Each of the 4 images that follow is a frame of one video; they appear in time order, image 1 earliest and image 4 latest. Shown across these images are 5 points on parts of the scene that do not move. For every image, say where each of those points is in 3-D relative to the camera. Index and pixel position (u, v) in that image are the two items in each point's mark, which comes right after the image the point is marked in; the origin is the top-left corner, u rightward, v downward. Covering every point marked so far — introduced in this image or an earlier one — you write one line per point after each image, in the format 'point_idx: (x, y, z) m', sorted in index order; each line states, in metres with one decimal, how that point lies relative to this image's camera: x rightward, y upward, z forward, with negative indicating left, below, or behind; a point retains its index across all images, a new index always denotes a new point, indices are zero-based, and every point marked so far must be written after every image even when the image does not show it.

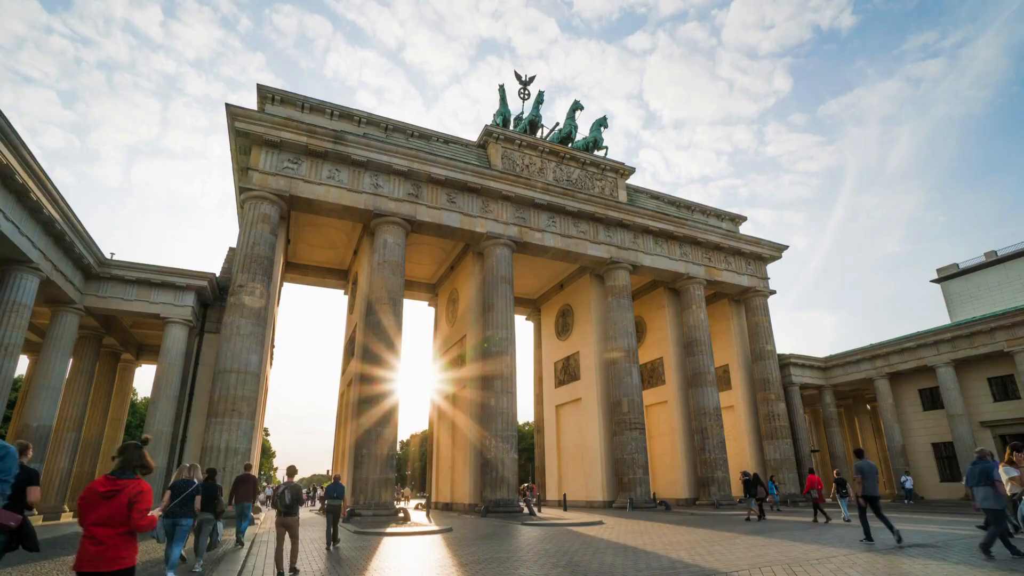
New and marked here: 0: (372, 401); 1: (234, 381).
0: (-4.4, -3.8, +19.0) m
1: (-8.8, -3.0, +18.4) m
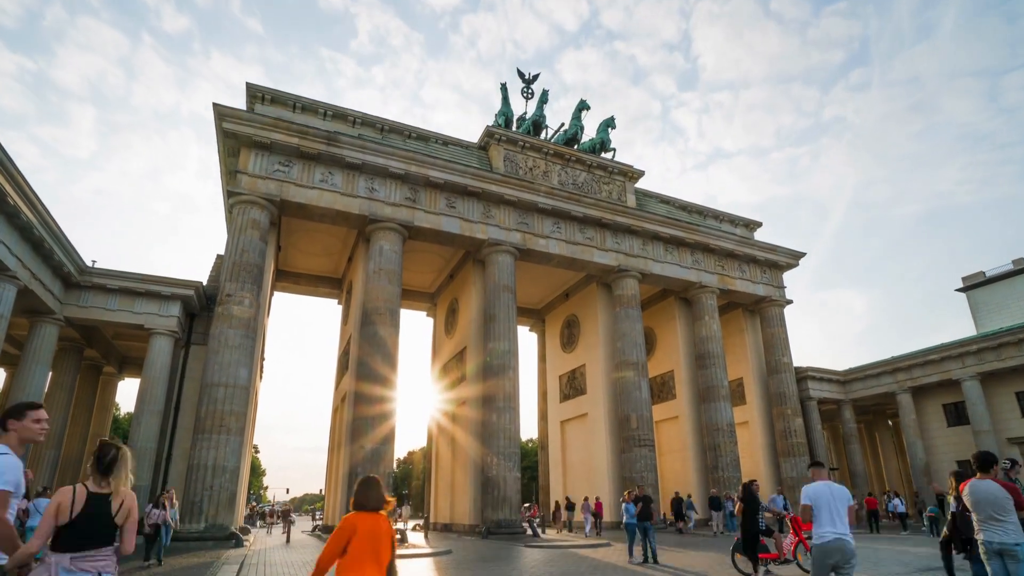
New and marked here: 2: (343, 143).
0: (-4.3, -4.1, +17.8) m
1: (-8.7, -3.3, +17.3) m
2: (-5.7, +4.8, +19.2) m
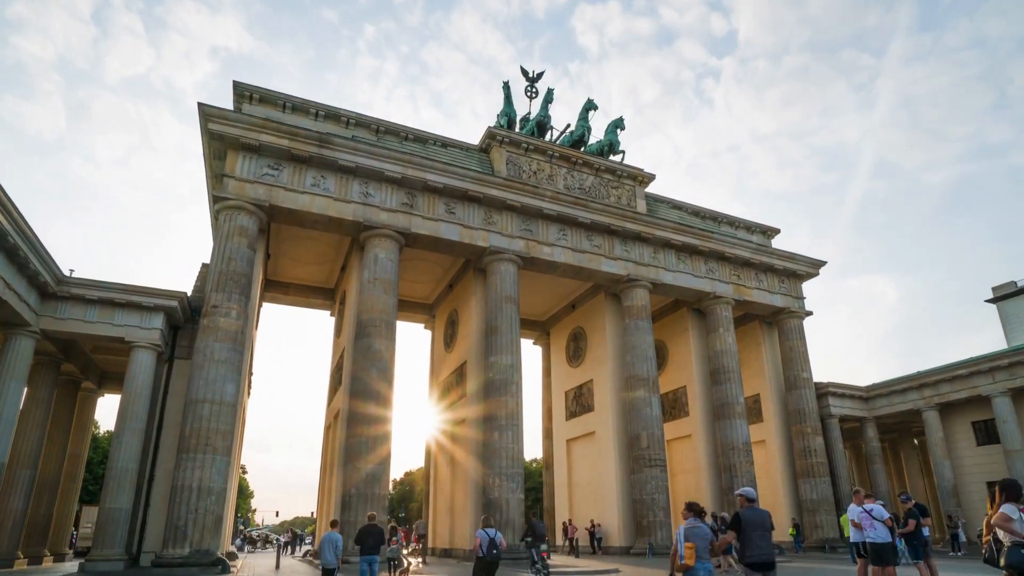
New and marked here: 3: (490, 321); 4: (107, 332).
0: (-4.2, -4.4, +16.6) m
1: (-8.7, -3.6, +16.1) m
2: (-5.6, +4.5, +18.2) m
3: (-0.7, -1.1, +19.1) m
4: (-13.1, -1.4, +18.5) m
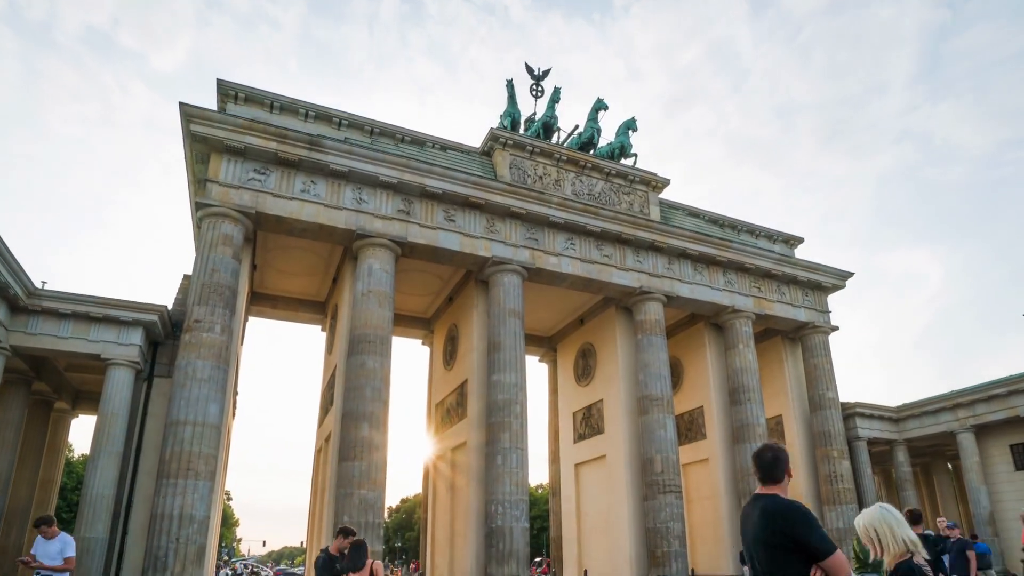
0: (-4.1, -4.7, +15.2) m
1: (-8.5, -3.9, +14.8) m
2: (-5.5, +4.1, +17.0) m
3: (-0.6, -1.5, +17.7) m
4: (-13.0, -1.8, +17.3) m
